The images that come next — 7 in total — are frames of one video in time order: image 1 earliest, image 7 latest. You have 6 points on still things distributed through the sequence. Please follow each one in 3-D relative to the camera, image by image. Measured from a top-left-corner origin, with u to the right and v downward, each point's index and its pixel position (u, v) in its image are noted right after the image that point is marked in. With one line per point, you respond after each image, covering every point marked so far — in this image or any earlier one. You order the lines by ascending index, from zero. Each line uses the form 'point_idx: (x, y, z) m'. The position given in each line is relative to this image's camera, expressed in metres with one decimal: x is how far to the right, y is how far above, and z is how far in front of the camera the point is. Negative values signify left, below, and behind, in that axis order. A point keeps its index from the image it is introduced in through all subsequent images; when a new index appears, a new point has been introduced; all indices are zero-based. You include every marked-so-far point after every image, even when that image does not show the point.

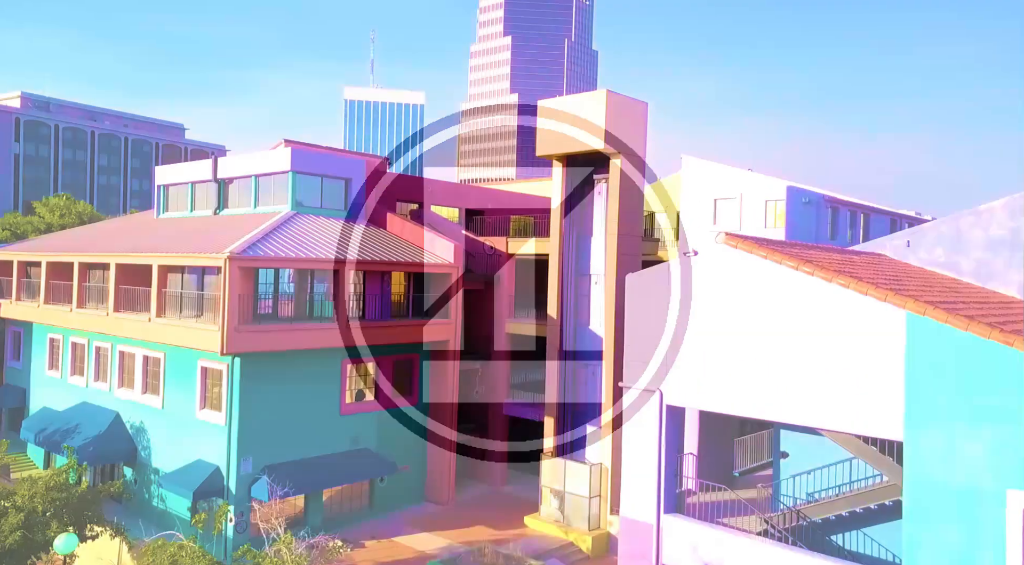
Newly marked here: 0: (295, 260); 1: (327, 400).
0: (-3.9, +0.4, +17.2) m
1: (-3.6, -2.3, +18.7) m
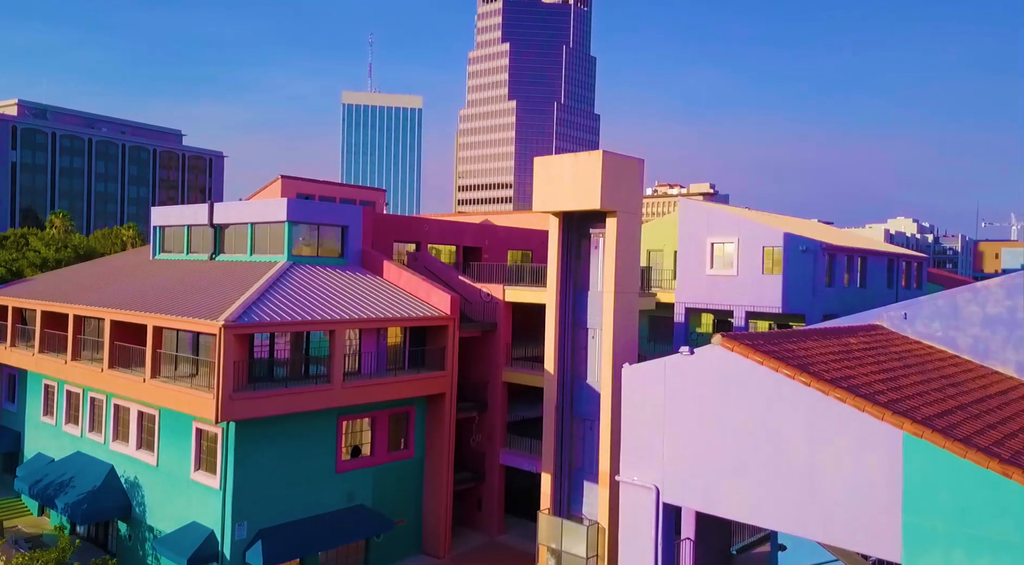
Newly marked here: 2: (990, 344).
0: (-4.0, -0.8, +17.2) m
1: (-3.7, -3.5, +18.6) m
2: (+7.1, -0.9, +14.2) m
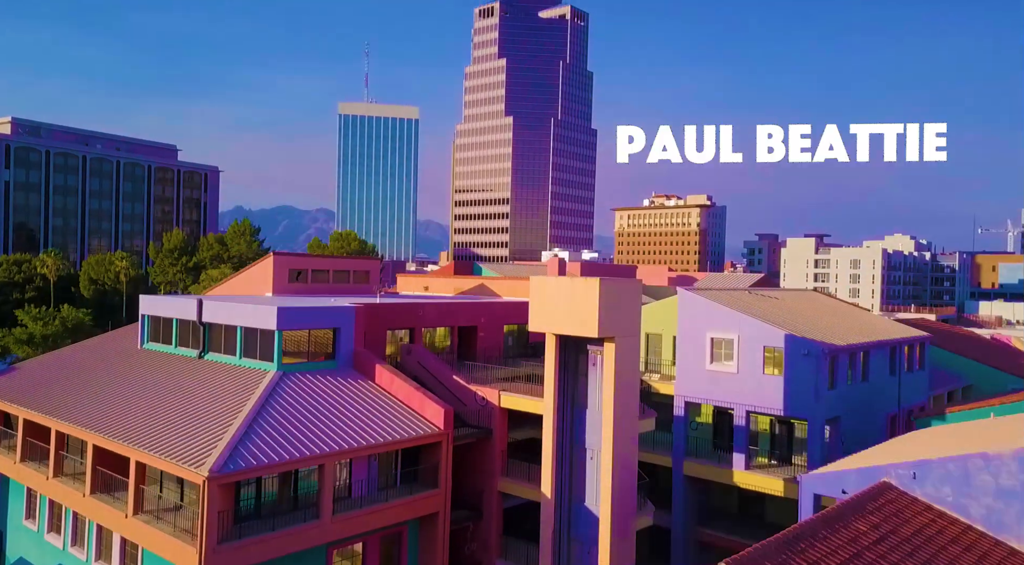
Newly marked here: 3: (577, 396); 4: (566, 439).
0: (-4.1, -3.2, +16.6) m
1: (-3.8, -5.9, +18.0) m
2: (+7.1, -3.3, +13.7) m
3: (+1.3, -2.3, +19.6) m
4: (+1.1, -3.2, +19.5) m
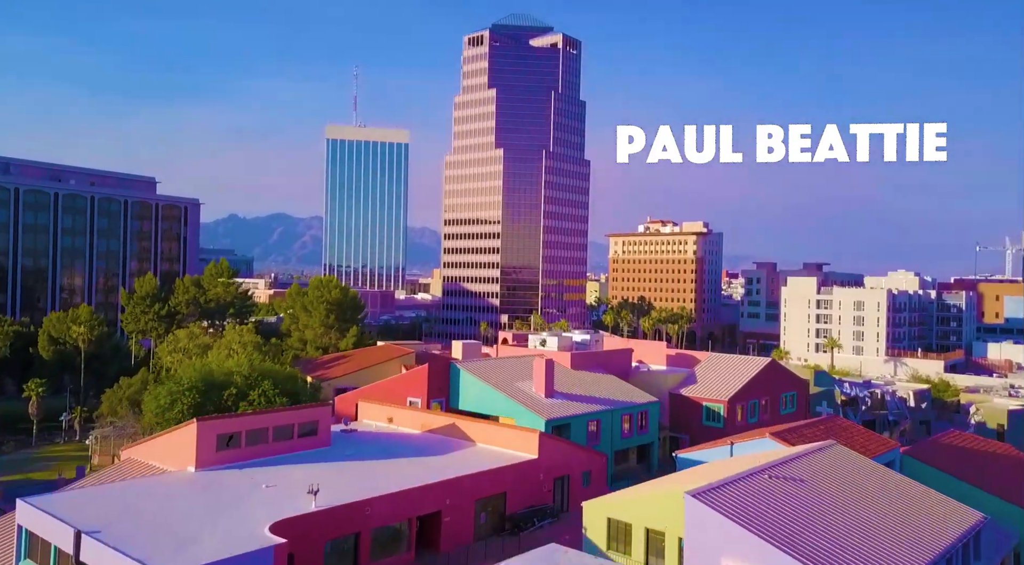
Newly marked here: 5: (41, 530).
0: (-4.7, -7.5, +11.5) m
1: (-4.4, -10.2, +12.9) m
2: (+6.4, -7.6, +8.7) m
3: (+0.7, -6.7, +14.7) m
4: (+0.4, -7.5, +14.5) m
5: (-9.9, -5.1, +19.9) m
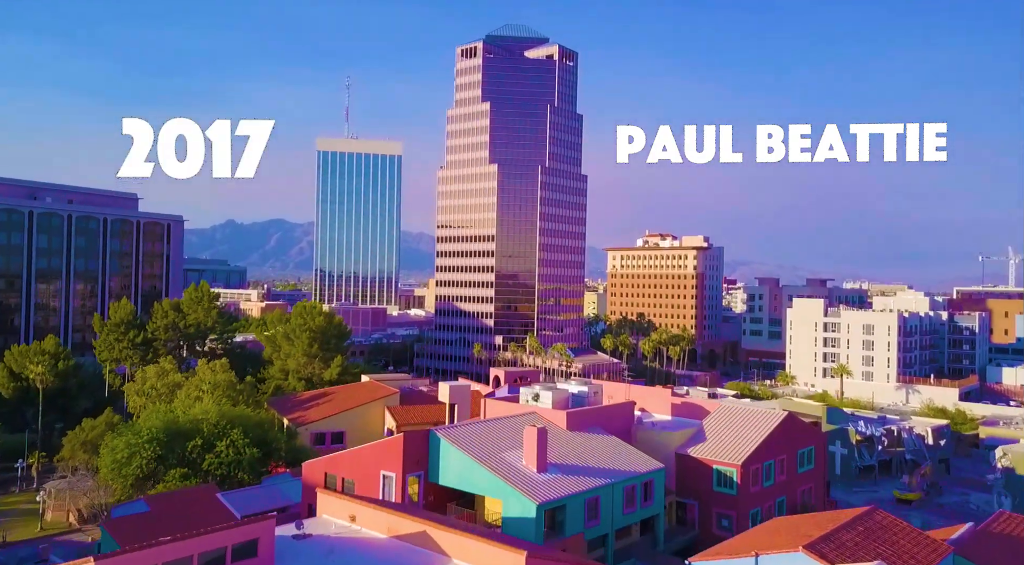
0: (-5.2, -9.6, +6.6) m
1: (-4.8, -12.3, +8.0) m
2: (+6.0, -9.7, +3.8) m
3: (+0.2, -8.7, +9.7) m
4: (0.0, -9.6, +9.6) m
5: (-10.3, -7.3, +14.9) m
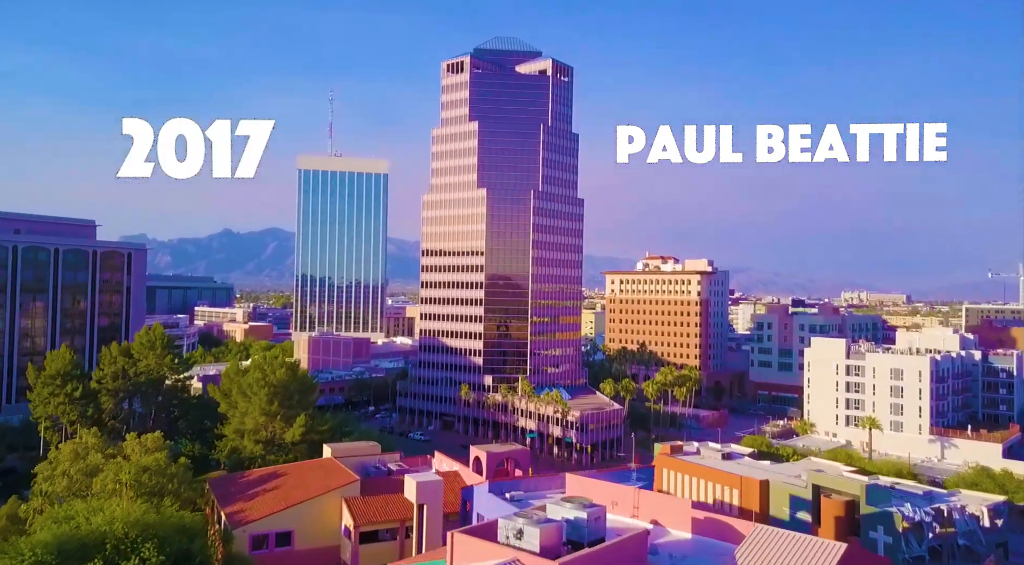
0: (-5.9, -12.8, -4.5) m
1: (-5.6, -15.5, -3.1) m
2: (+5.3, -12.8, -7.2) m
3: (-0.5, -12.0, -1.3) m
4: (-0.8, -12.9, -1.4) m
5: (-11.1, -10.6, +3.9) m
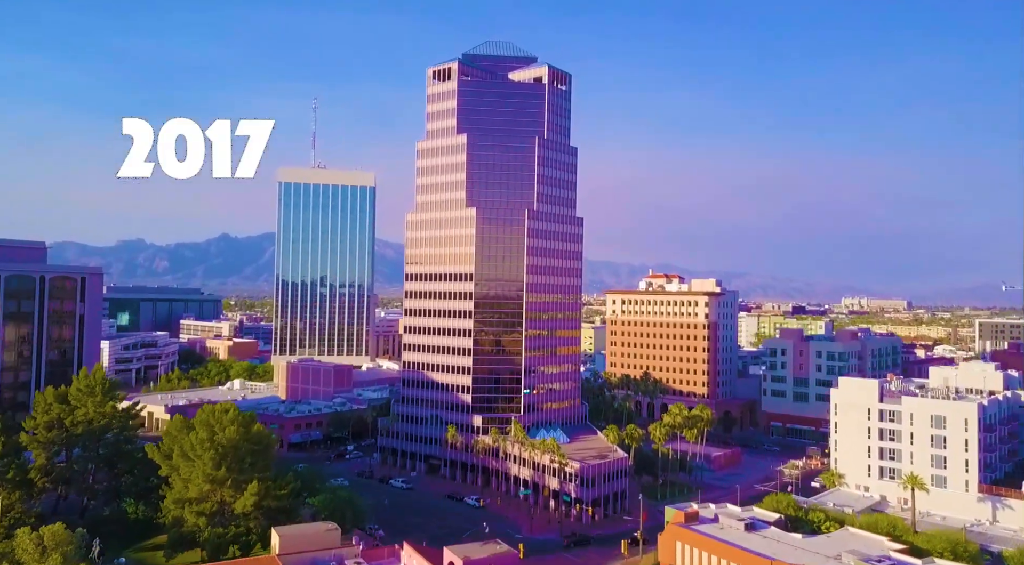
0: (-6.6, -15.6, -16.1) m
1: (-6.3, -18.3, -14.7) m
2: (+4.6, -15.6, -18.8) m
3: (-1.2, -14.8, -12.9) m
4: (-1.5, -15.6, -13.0) m
5: (-11.8, -13.4, -7.7) m
